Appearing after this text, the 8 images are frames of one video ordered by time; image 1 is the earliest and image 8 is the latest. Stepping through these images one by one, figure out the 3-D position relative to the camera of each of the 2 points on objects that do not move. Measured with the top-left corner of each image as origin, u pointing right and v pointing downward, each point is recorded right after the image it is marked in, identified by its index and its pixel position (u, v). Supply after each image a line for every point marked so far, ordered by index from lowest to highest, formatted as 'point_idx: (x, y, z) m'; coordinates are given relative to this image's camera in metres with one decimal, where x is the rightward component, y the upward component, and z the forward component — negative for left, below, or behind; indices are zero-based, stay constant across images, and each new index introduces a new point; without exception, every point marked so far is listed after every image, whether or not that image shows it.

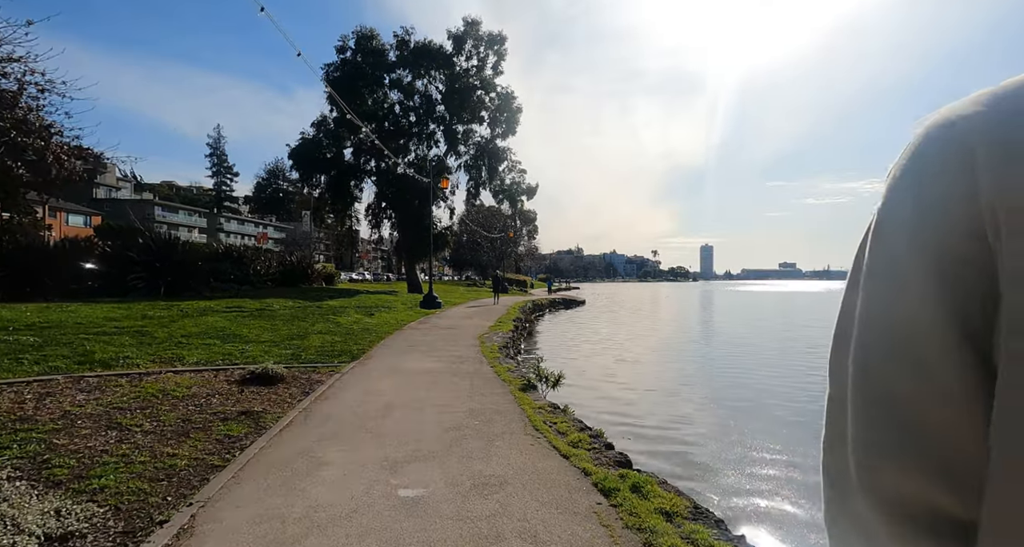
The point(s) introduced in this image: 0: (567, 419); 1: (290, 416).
0: (+0.7, -1.8, +6.5) m
1: (-2.6, -1.7, +6.3) m
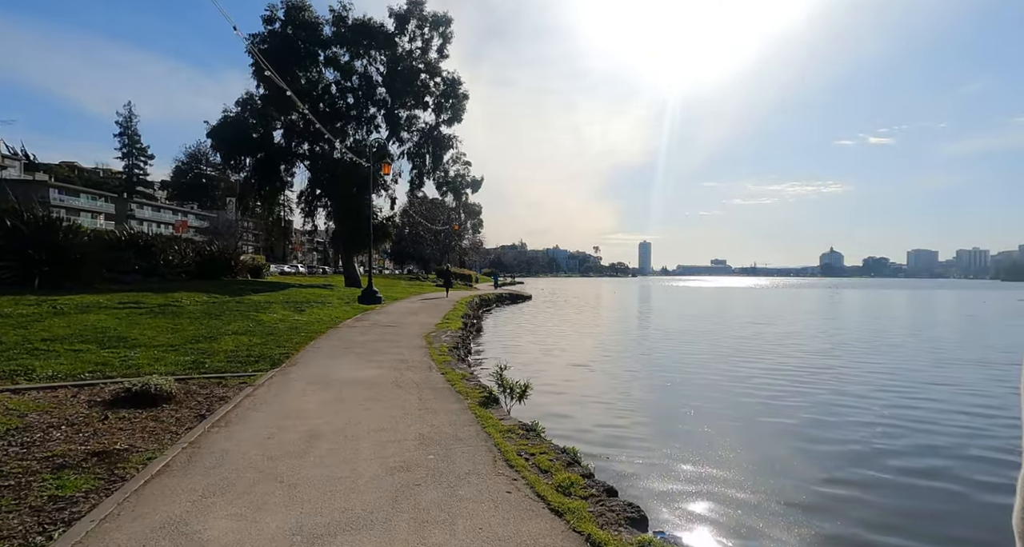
0: (+0.3, -1.7, +5.1) m
1: (-2.9, -1.6, +4.5) m
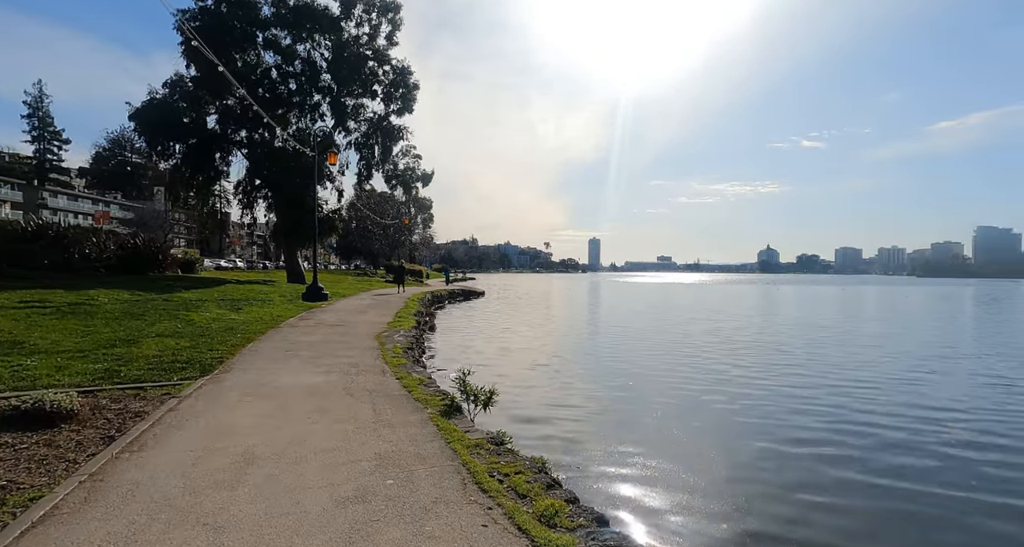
0: (+0.1, -1.6, +4.5) m
1: (-3.1, -1.5, +3.6) m
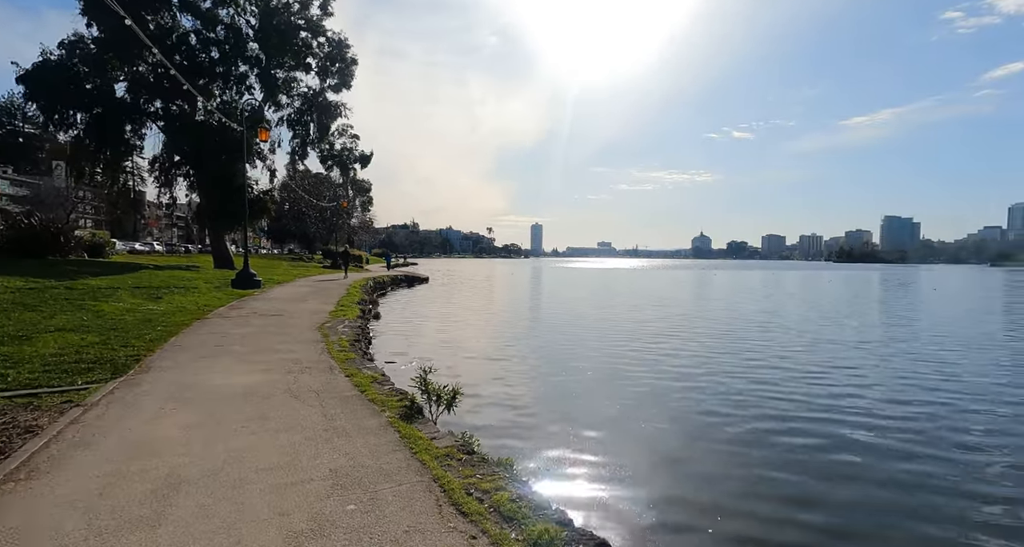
0: (-0.1, -1.5, +4.0) m
1: (-3.1, -1.5, +2.8) m
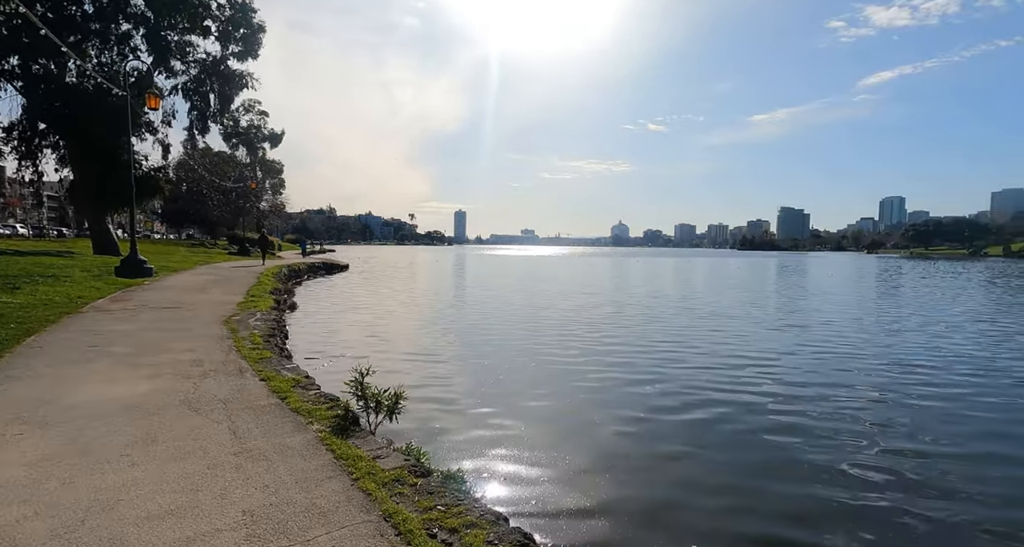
0: (-0.2, -1.4, +3.2) m
1: (-3.1, -1.4, +1.5) m
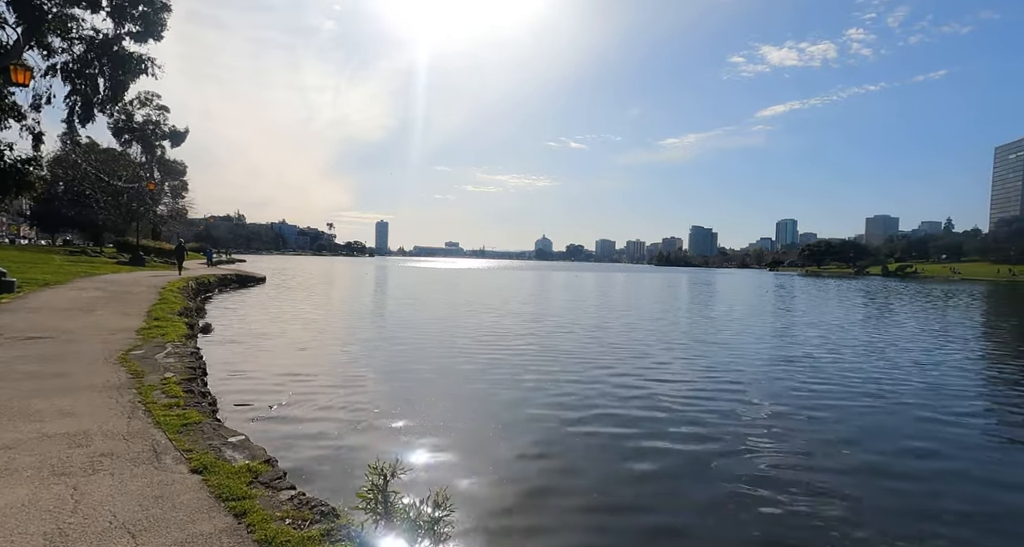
0: (+0.7, -1.6, +1.4) m
1: (-1.9, -1.5, -0.6) m
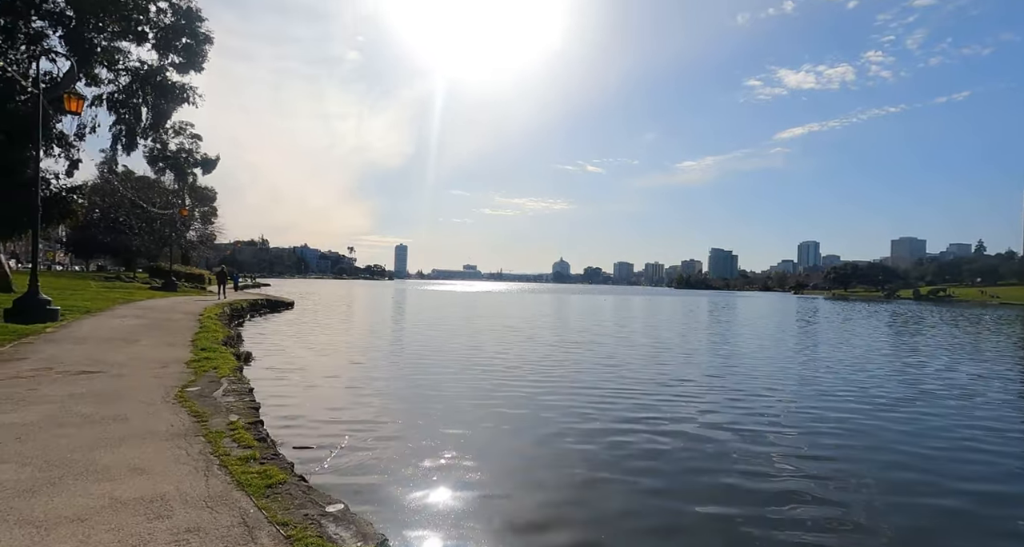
0: (+1.6, -1.8, +0.7) m
1: (-1.1, -1.6, -1.3) m
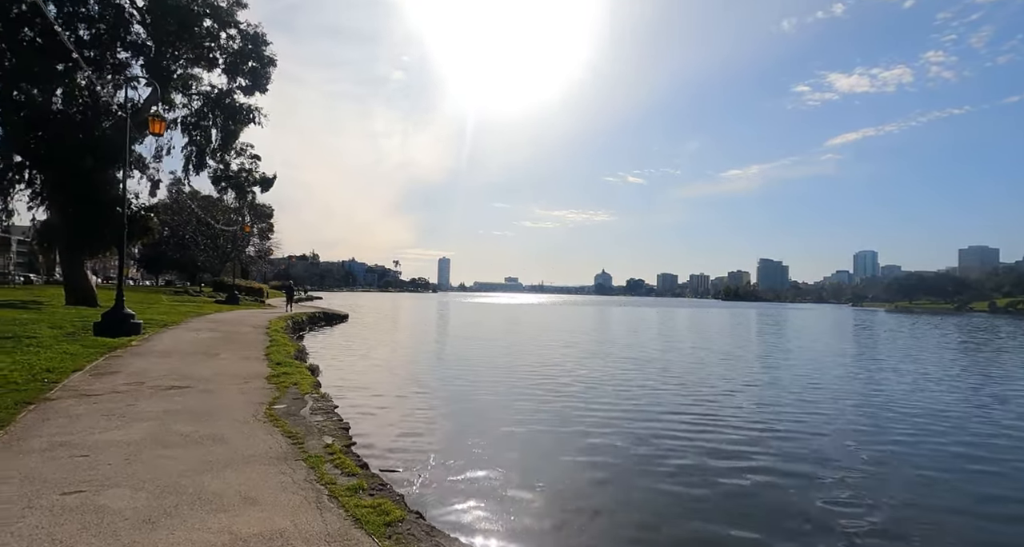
0: (+2.3, -1.8, +0.1) m
1: (-0.5, -1.6, -1.6) m
